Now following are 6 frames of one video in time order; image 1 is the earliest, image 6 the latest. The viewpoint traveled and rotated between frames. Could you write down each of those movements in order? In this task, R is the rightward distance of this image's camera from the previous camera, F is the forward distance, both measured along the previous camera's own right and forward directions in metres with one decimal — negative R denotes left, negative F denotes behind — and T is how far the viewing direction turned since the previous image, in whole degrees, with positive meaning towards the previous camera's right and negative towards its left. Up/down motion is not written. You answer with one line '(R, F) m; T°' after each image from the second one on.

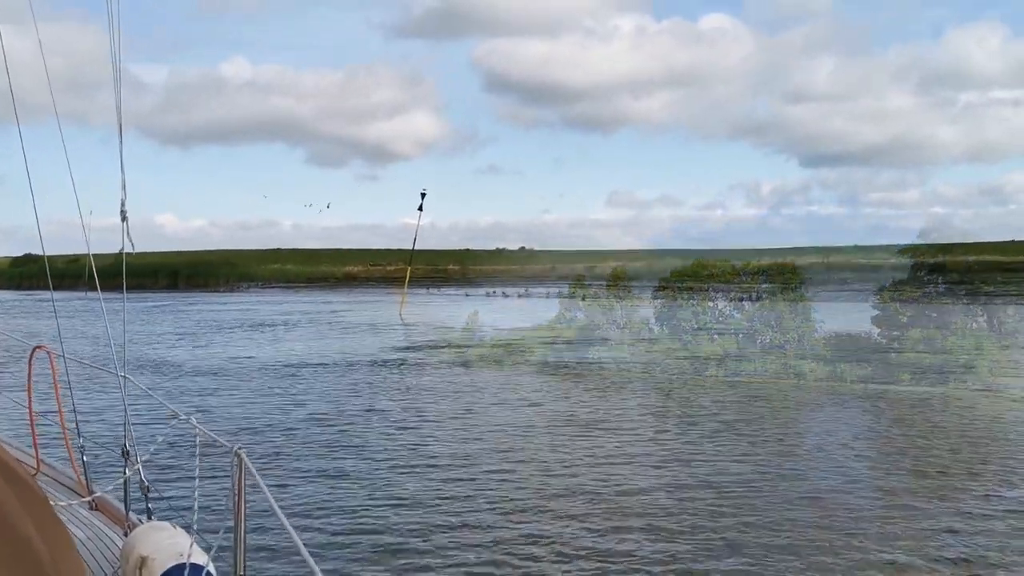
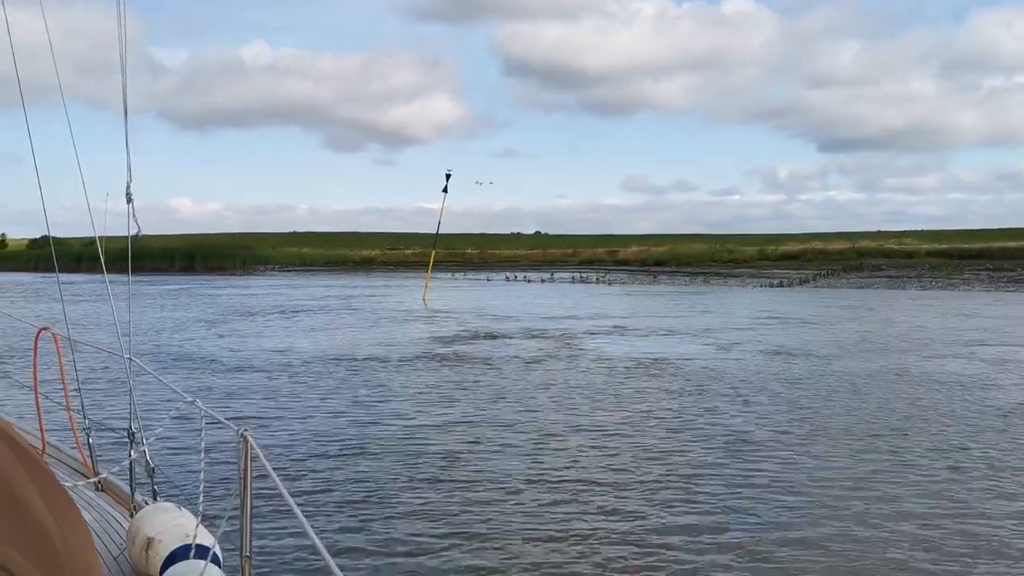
(-0.6, +1.3) m; -1°
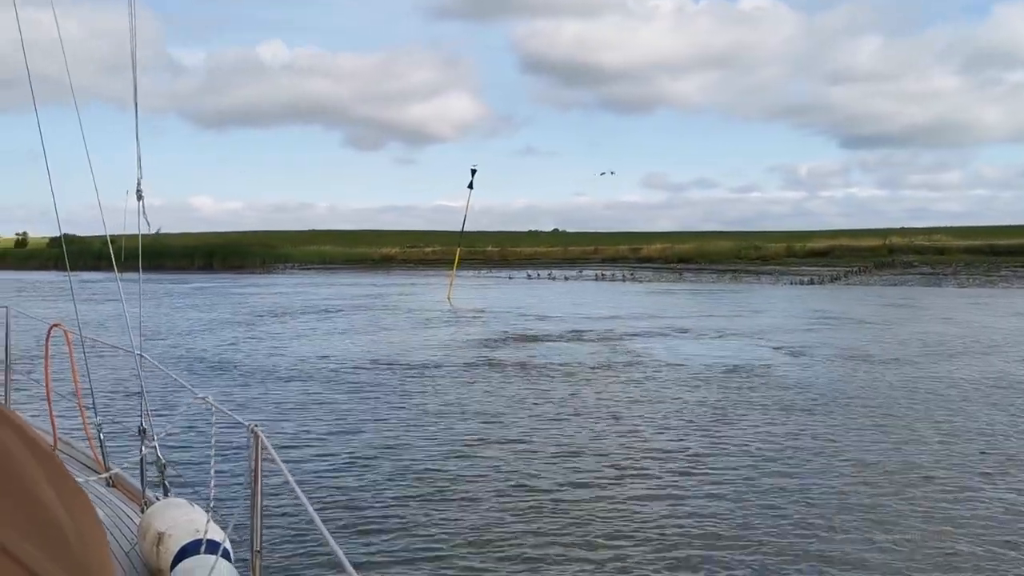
(-0.4, +1.0) m; -1°
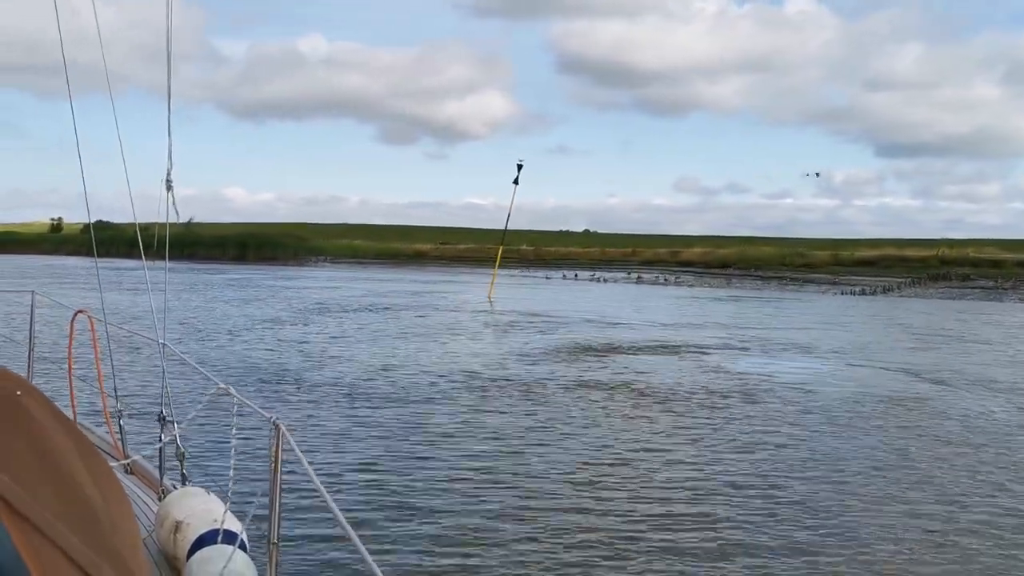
(-0.7, +1.6) m; -2°
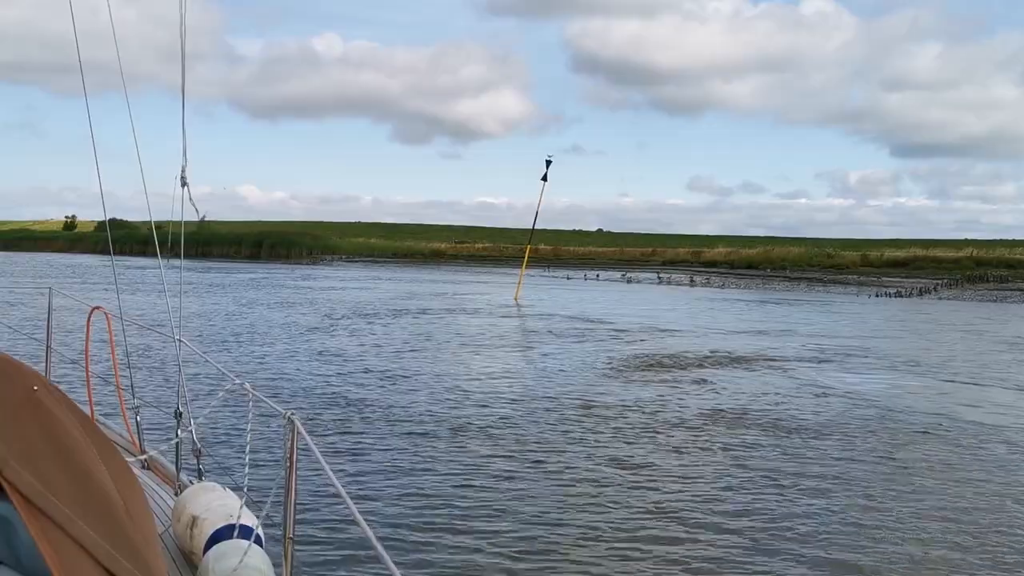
(-0.7, +1.4) m; -1°
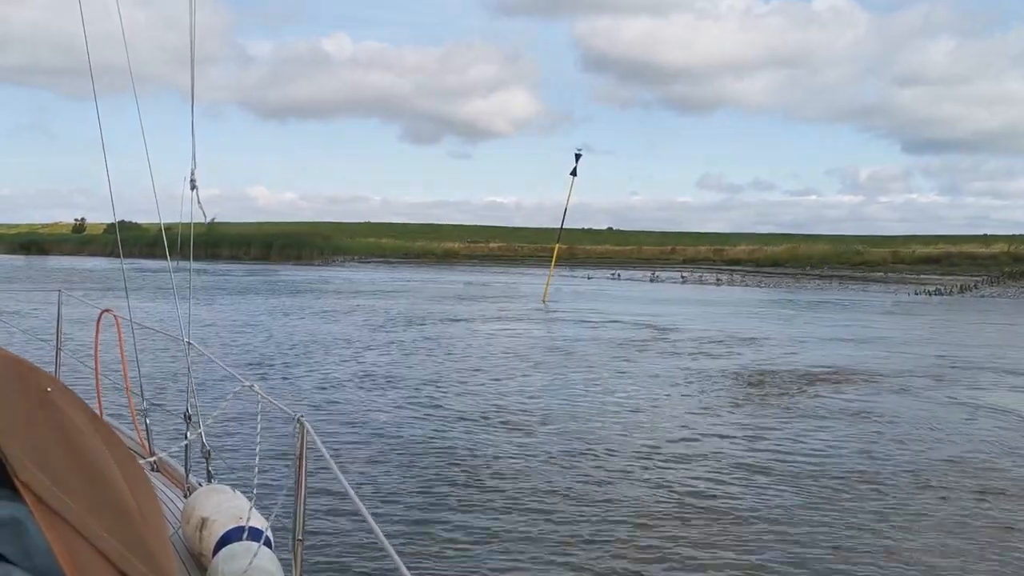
(-0.8, +2.0) m; -1°
